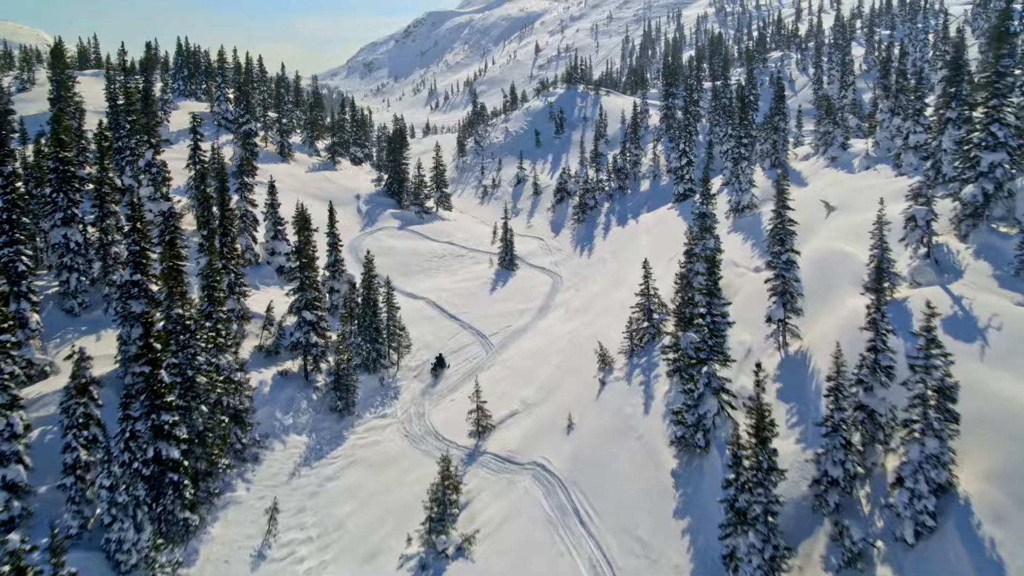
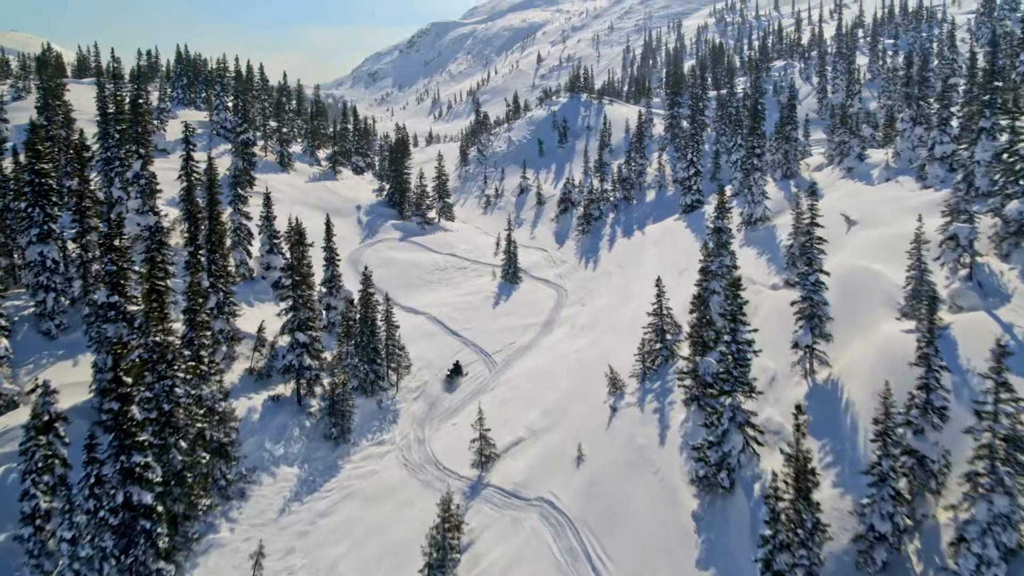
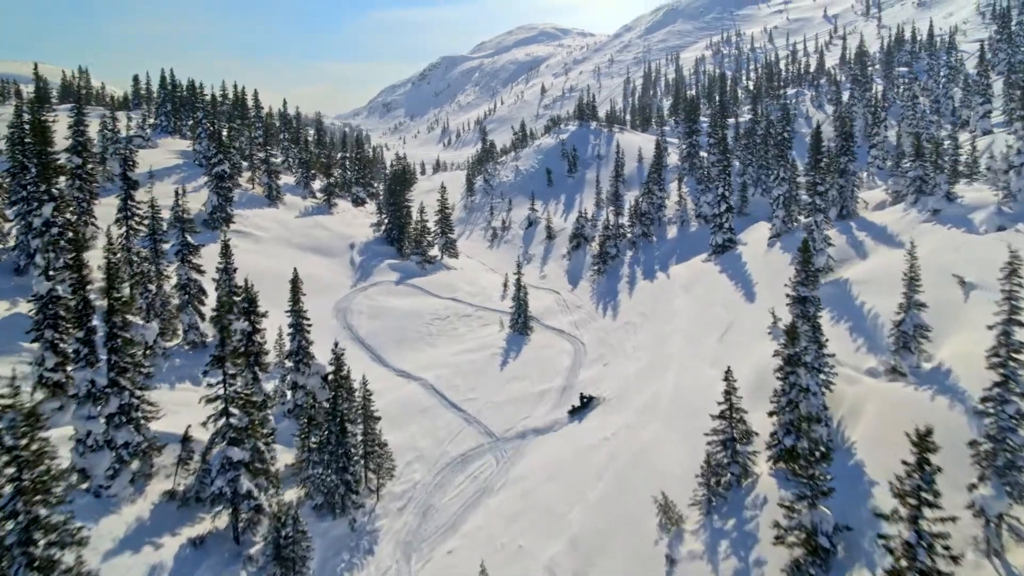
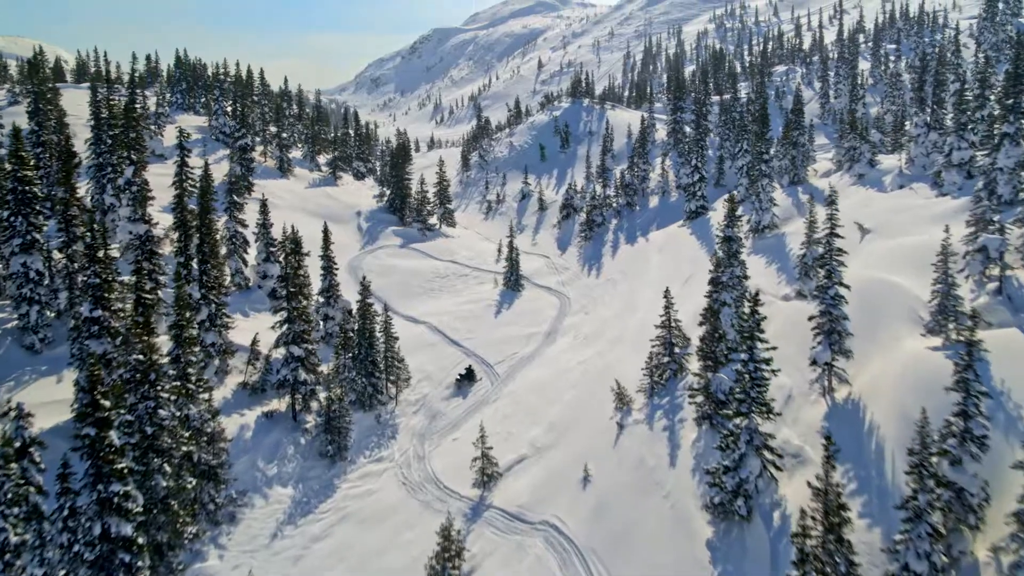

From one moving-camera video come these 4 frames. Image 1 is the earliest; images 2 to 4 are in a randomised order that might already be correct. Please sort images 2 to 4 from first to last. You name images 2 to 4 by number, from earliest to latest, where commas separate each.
2, 4, 3
